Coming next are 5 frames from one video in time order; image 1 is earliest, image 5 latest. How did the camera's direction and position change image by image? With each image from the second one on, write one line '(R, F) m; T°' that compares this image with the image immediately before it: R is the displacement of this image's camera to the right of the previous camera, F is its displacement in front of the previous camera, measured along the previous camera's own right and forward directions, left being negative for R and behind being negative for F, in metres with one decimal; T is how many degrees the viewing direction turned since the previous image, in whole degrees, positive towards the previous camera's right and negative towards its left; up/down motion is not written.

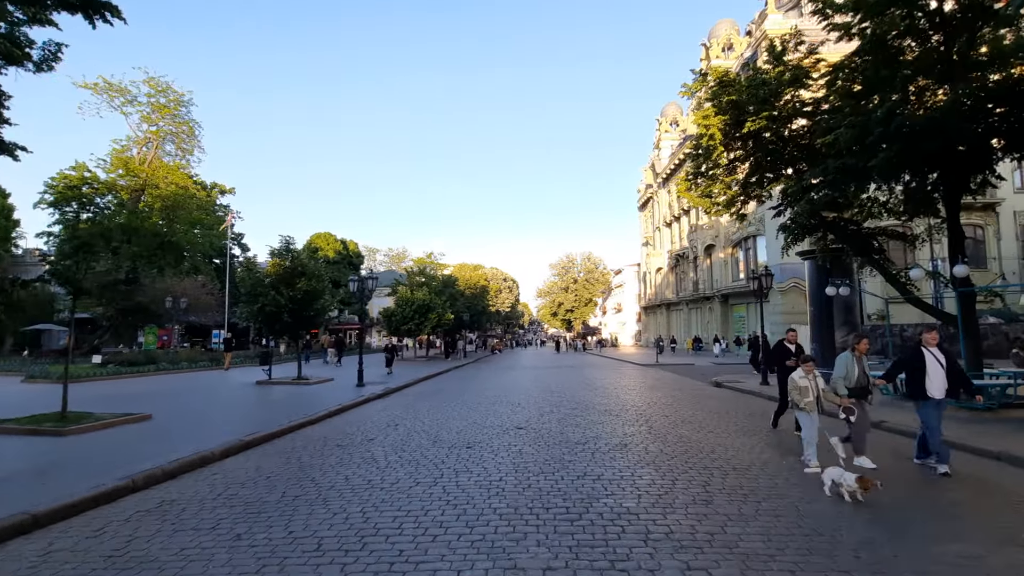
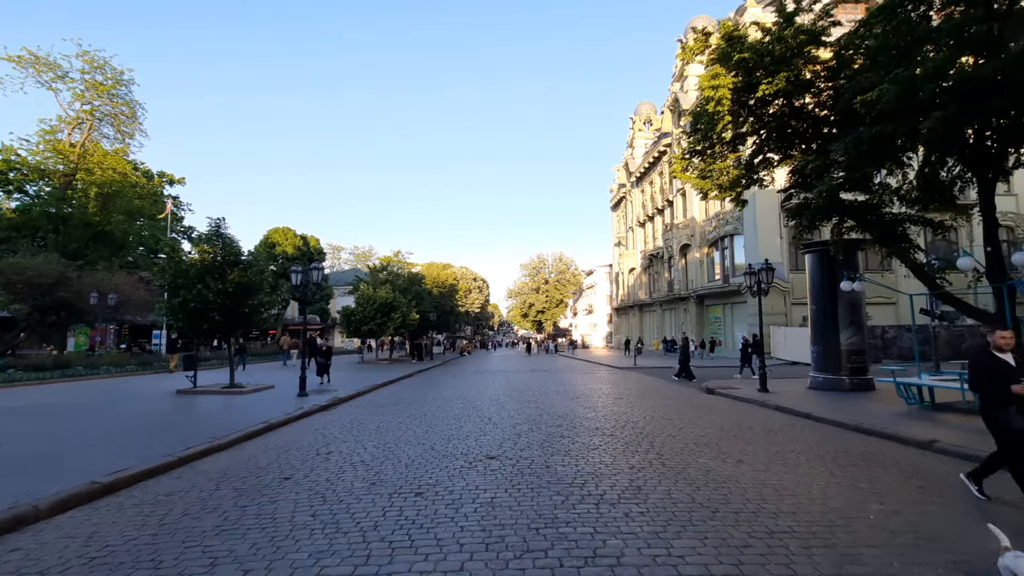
(0.0, +2.3) m; +3°
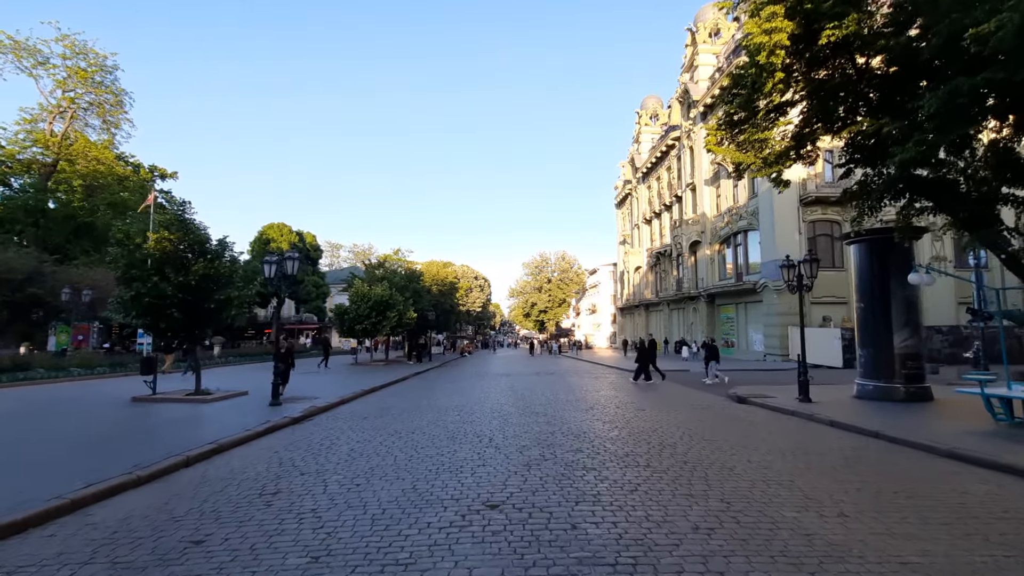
(-0.1, +2.0) m; 0°
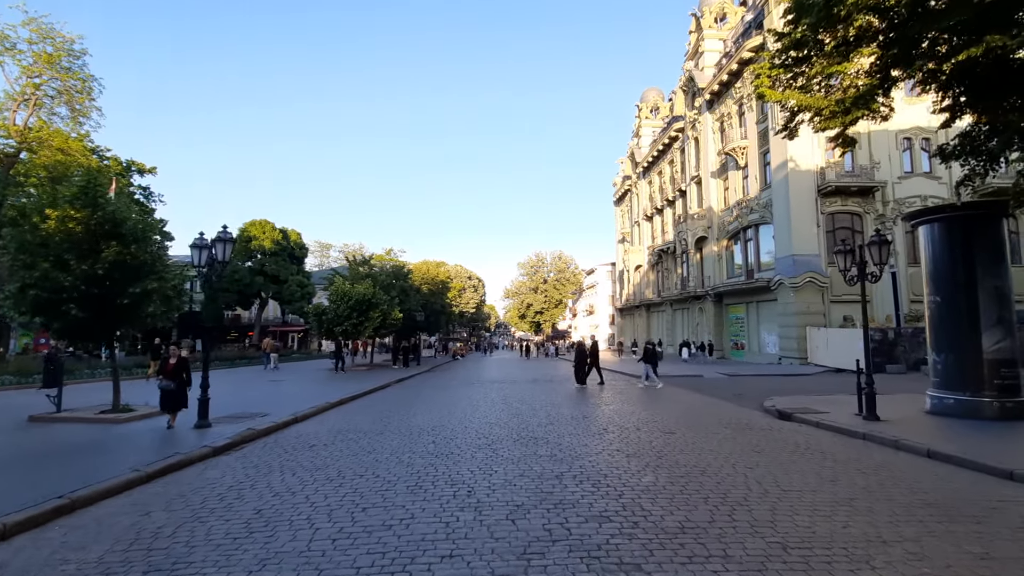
(+0.1, +2.7) m; 0°
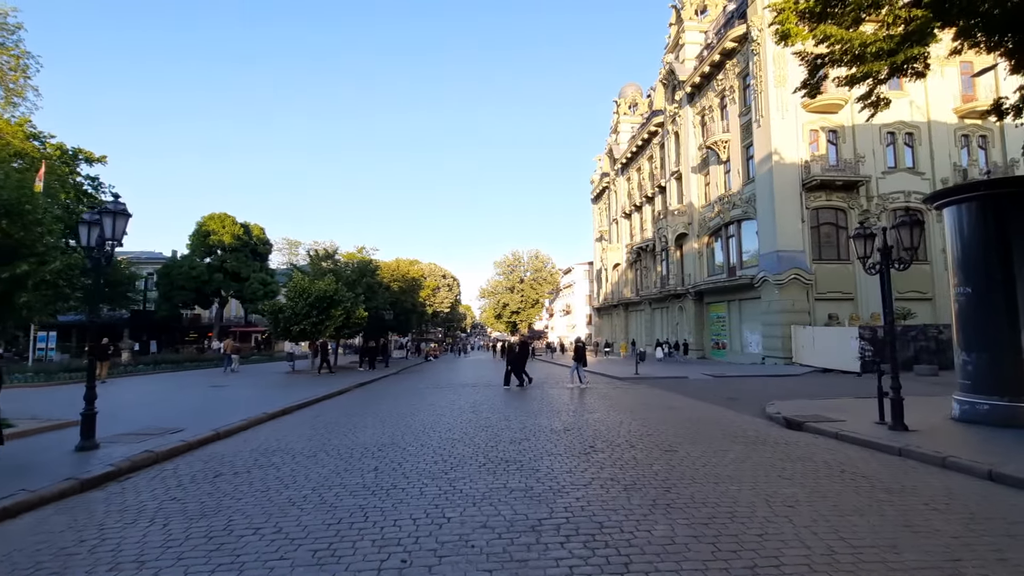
(+0.1, +1.8) m; +2°
